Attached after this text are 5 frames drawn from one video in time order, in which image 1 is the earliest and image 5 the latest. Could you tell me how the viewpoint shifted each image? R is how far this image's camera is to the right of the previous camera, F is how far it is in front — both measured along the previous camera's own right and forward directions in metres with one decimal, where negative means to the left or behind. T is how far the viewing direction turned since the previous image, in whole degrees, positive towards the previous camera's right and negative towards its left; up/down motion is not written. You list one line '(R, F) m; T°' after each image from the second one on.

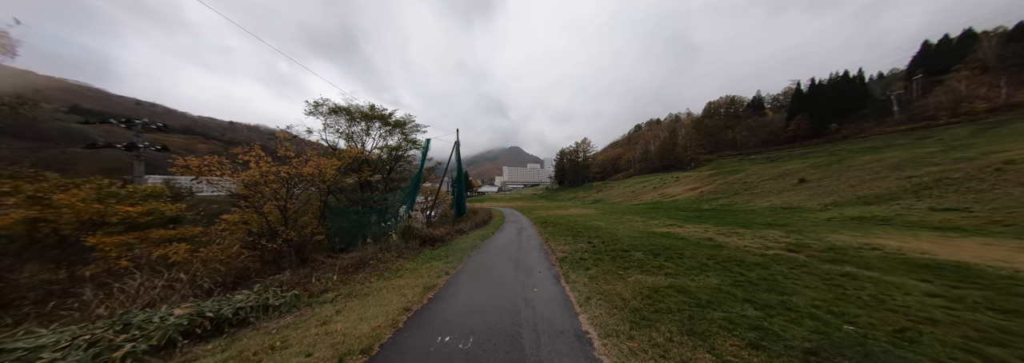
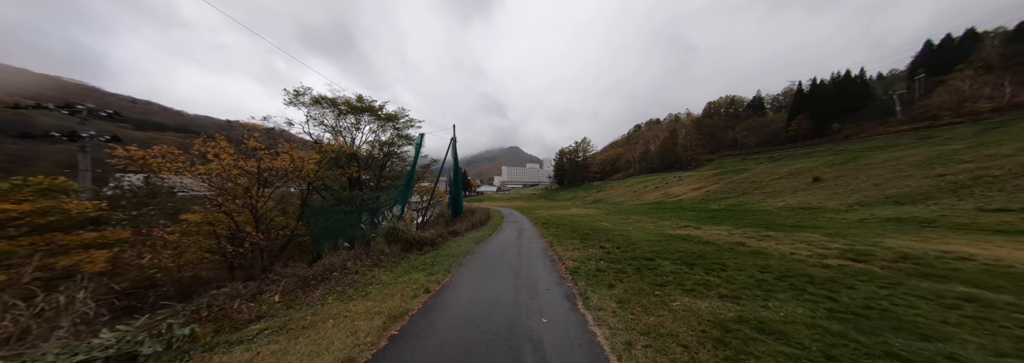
(0.0, +1.3) m; 0°
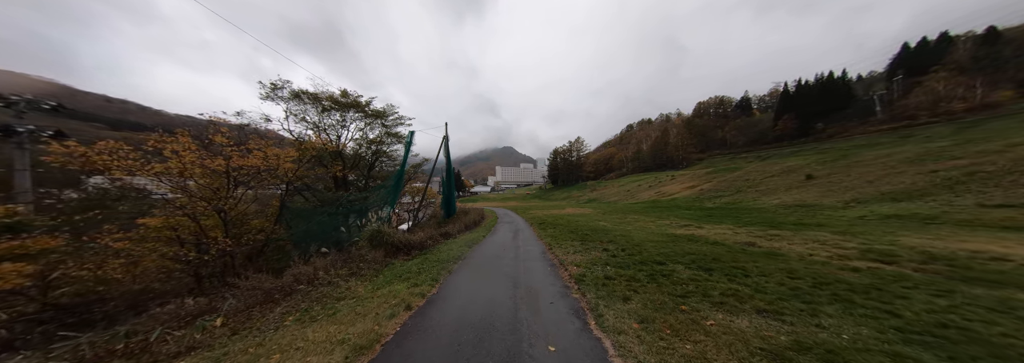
(0.0, +0.6) m; +2°
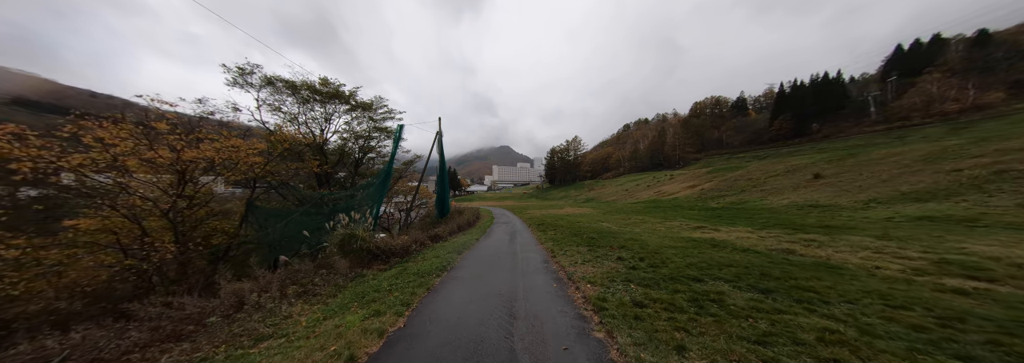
(0.0, +1.2) m; +1°
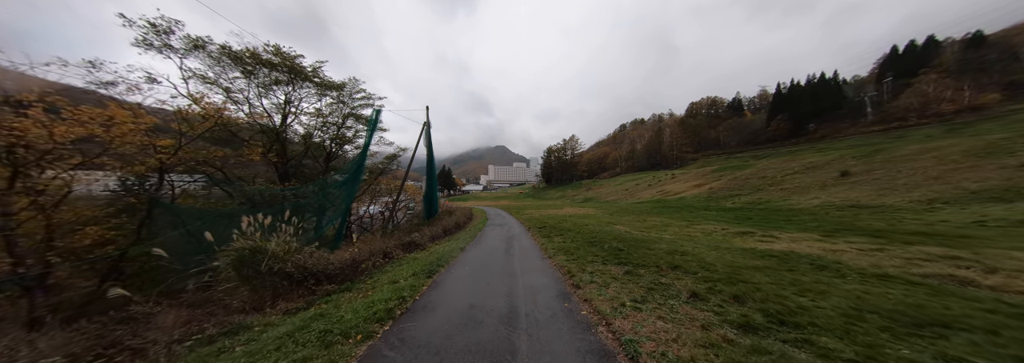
(0.0, +2.5) m; +1°
